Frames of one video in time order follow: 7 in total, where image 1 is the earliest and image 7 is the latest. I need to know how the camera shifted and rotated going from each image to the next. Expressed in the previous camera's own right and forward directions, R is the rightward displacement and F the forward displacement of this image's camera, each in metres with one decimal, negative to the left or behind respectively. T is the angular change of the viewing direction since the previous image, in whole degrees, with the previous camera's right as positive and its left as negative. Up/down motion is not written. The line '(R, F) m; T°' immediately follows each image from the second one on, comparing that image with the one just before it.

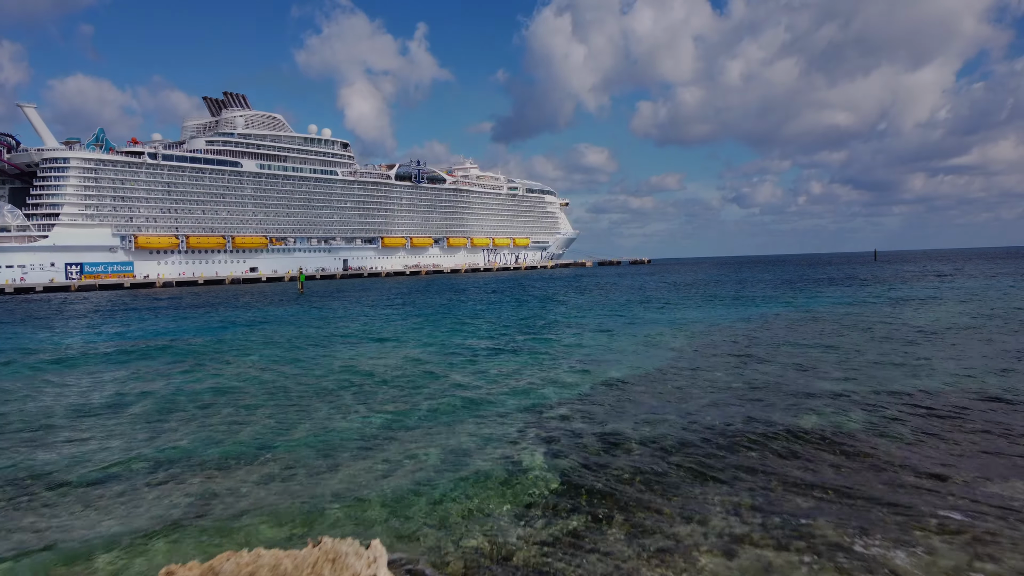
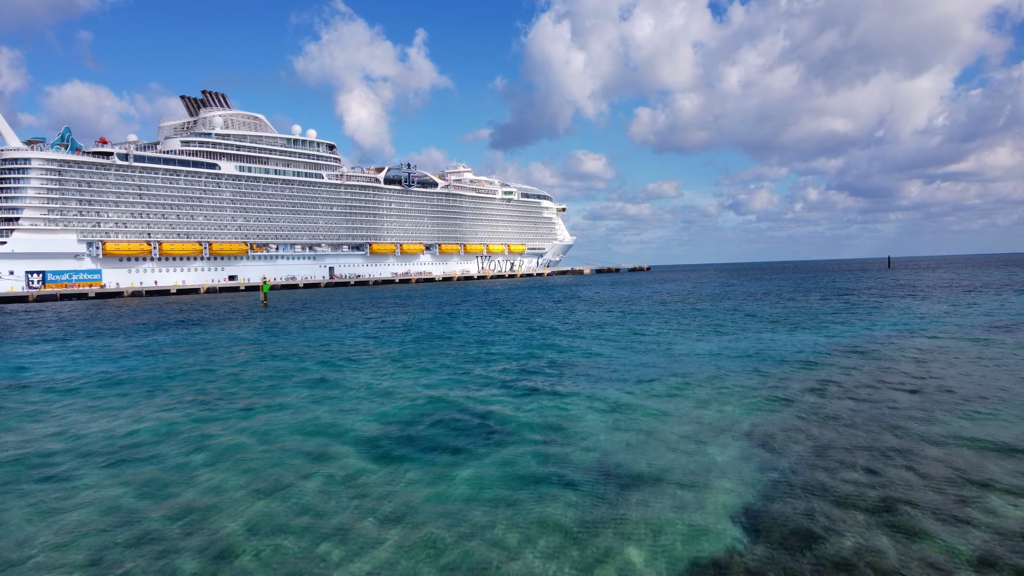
(+0.4, +4.2) m; 0°
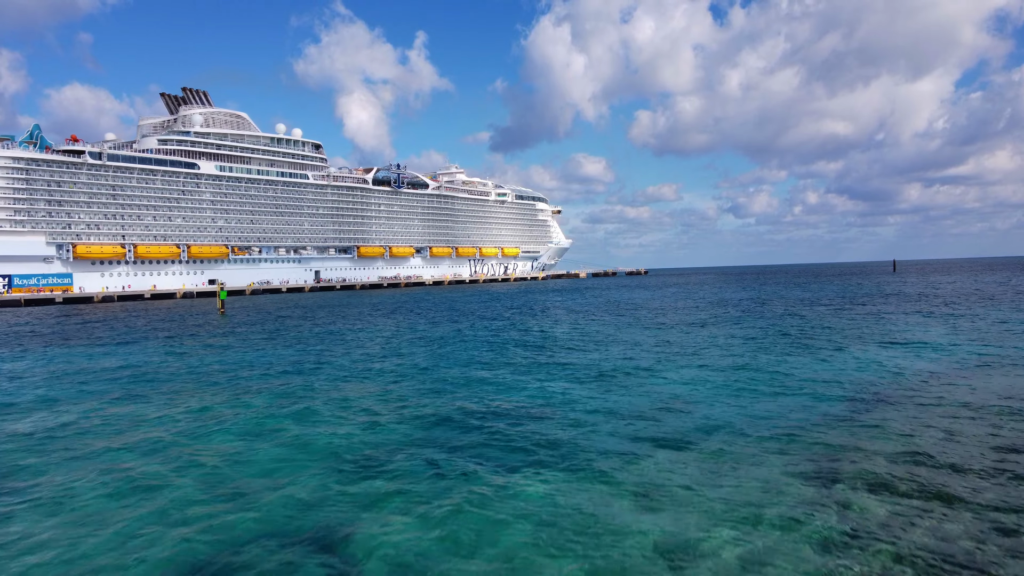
(+0.7, +2.8) m; 0°
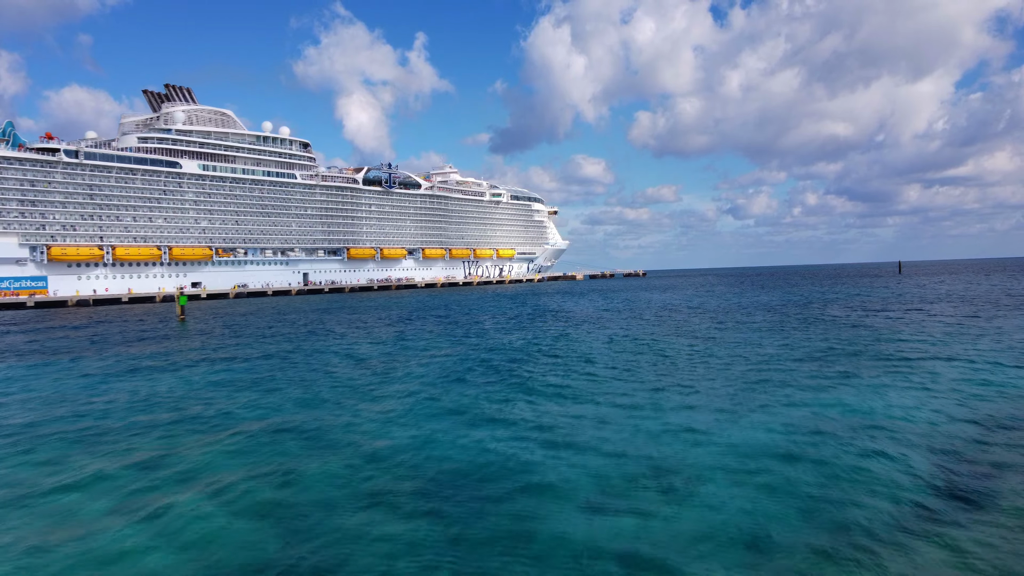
(+0.5, +2.3) m; 0°
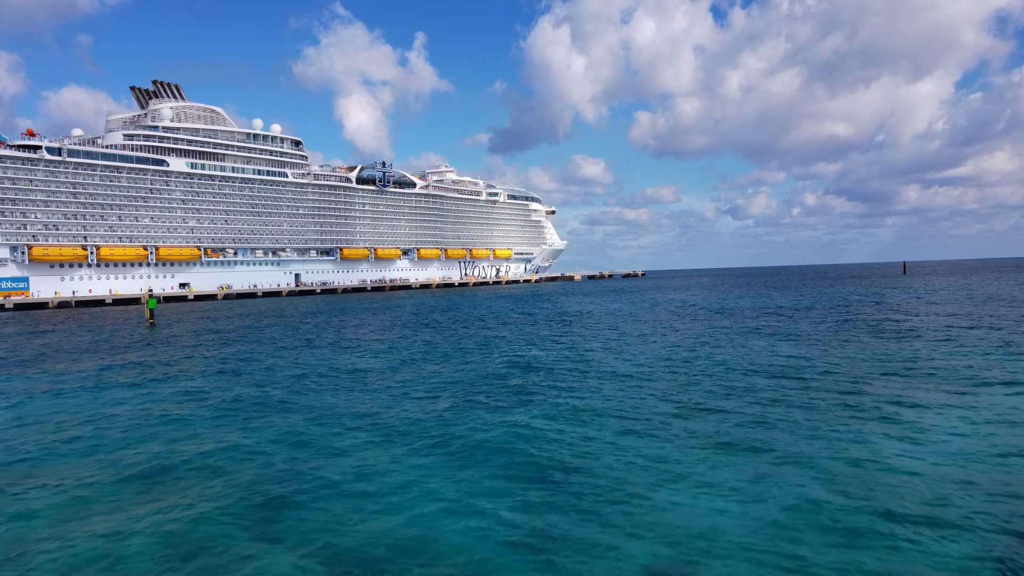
(+0.3, +1.7) m; 0°
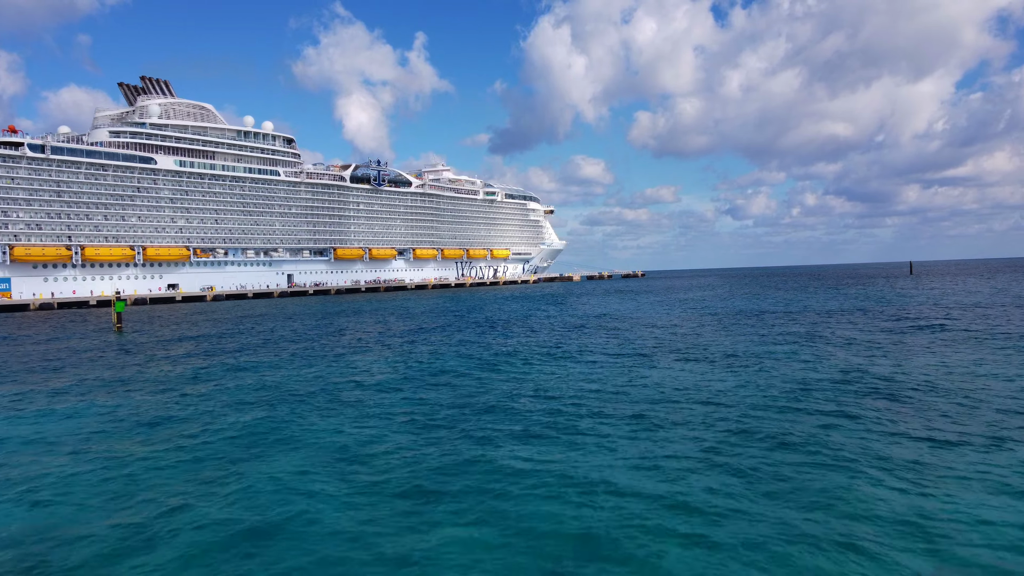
(+0.2, +1.7) m; 0°
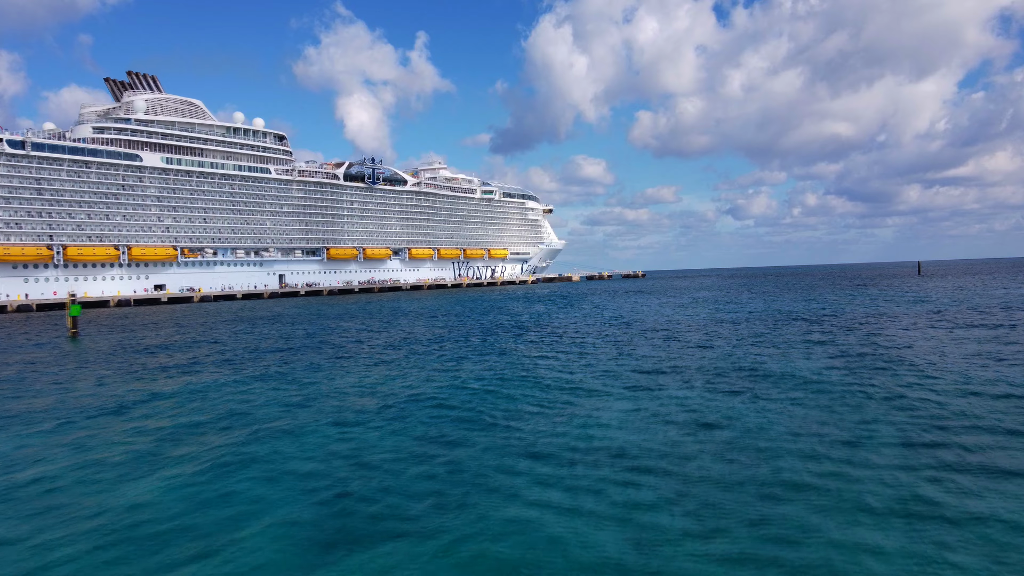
(+0.4, +1.9) m; 0°
